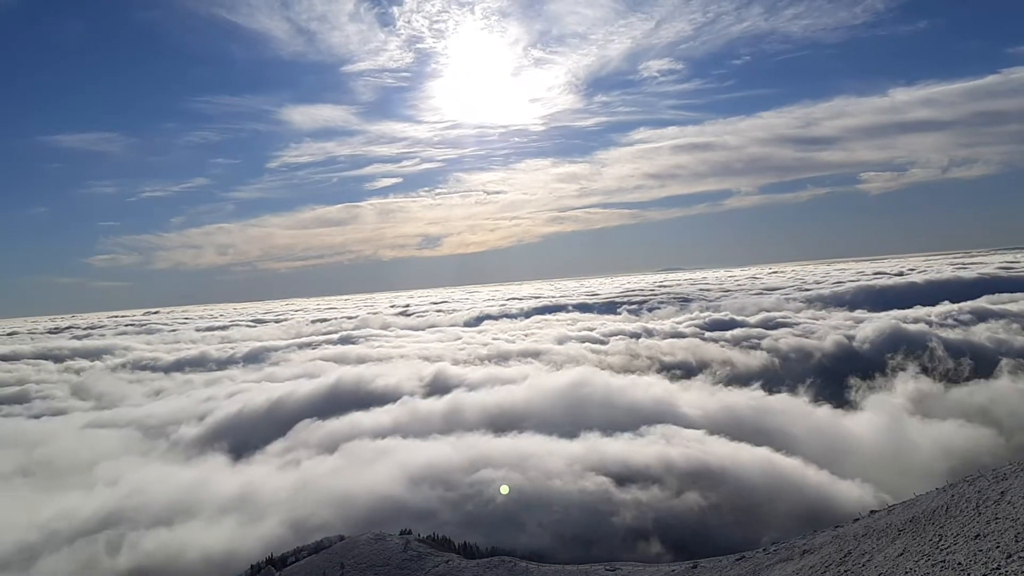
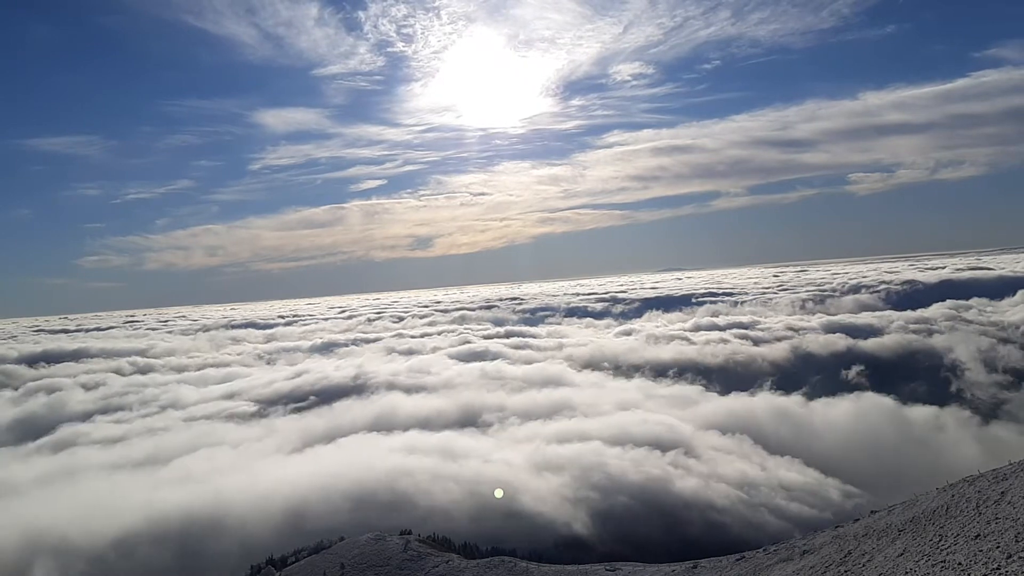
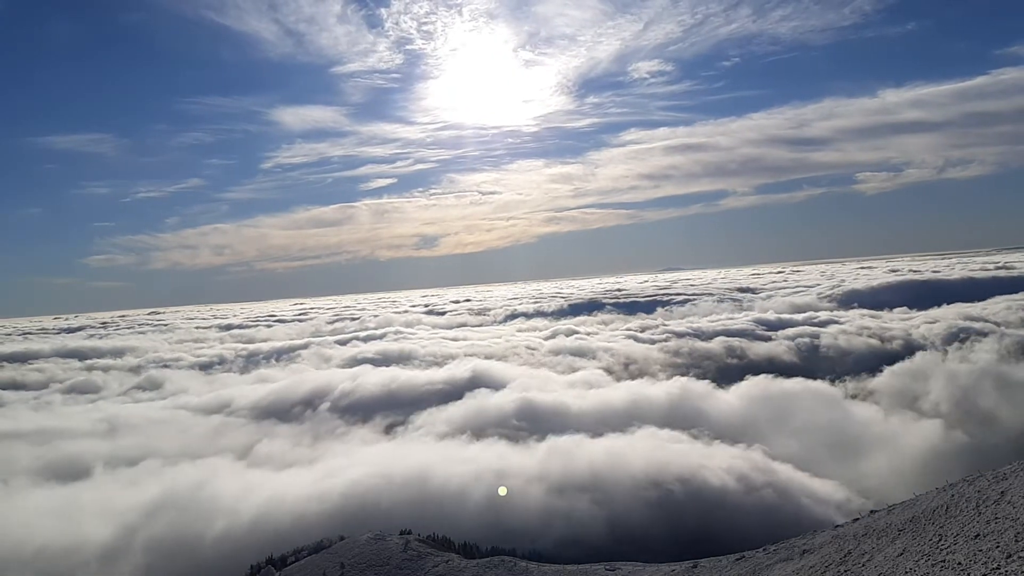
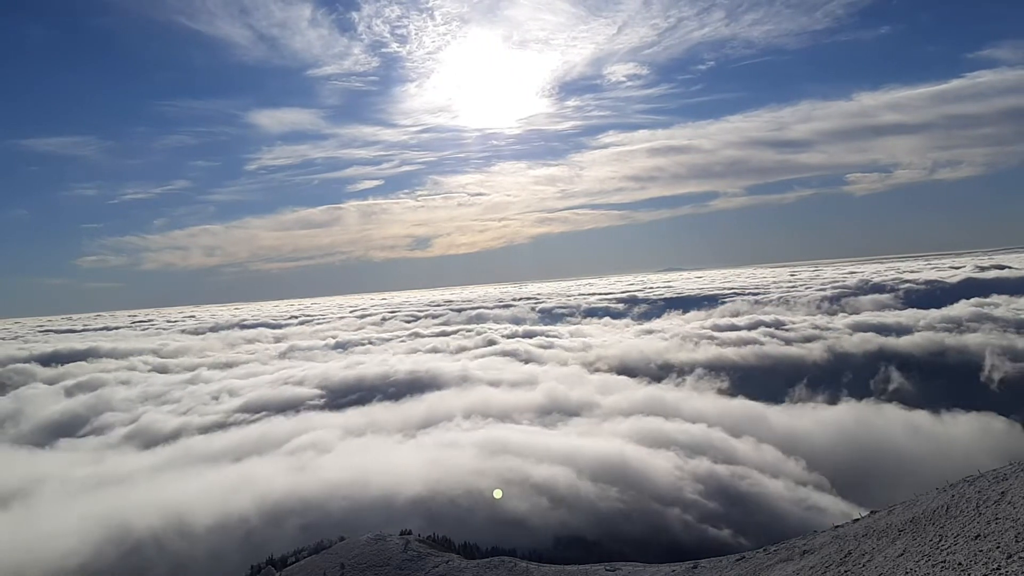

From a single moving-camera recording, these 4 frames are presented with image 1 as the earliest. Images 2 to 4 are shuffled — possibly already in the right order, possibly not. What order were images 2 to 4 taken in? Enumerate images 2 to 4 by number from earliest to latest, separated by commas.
3, 2, 4
